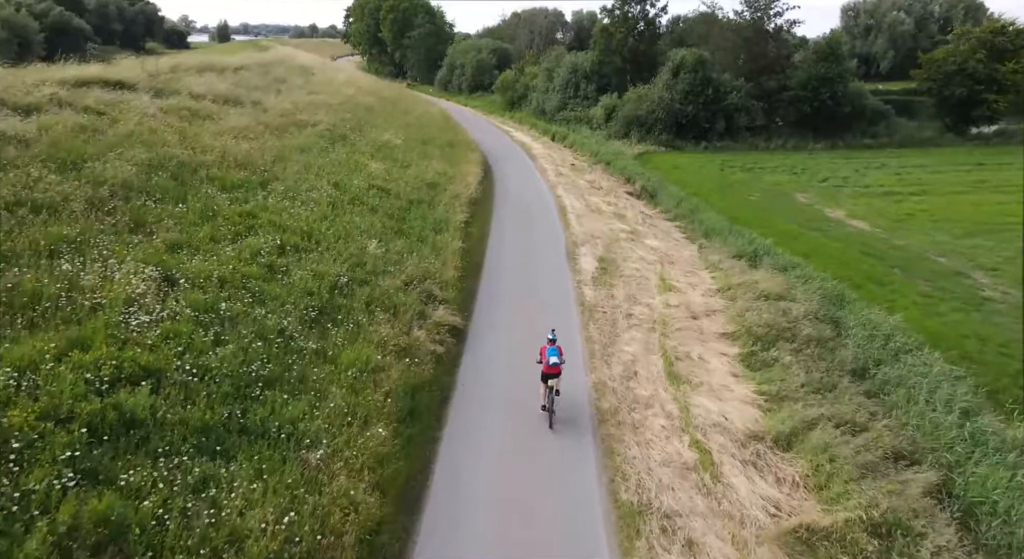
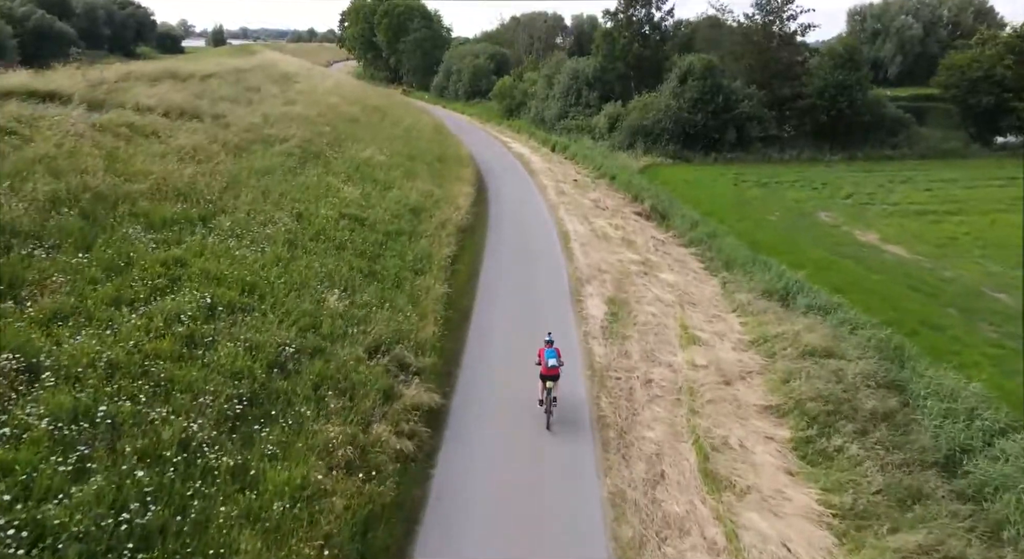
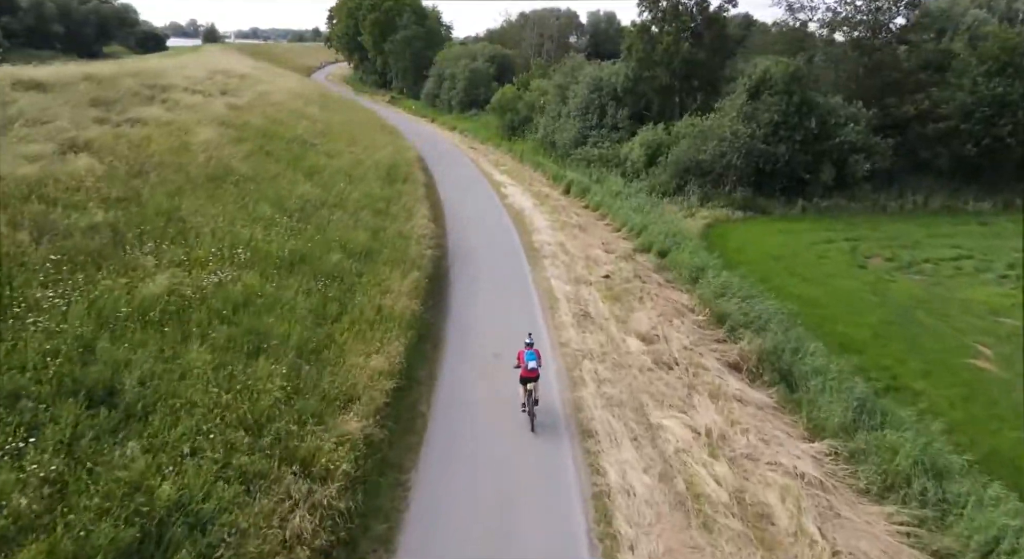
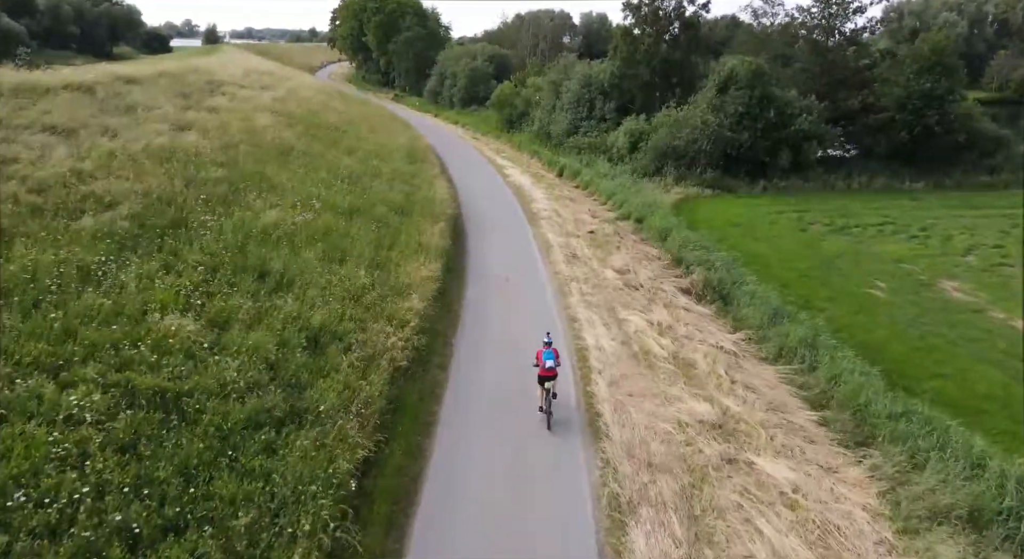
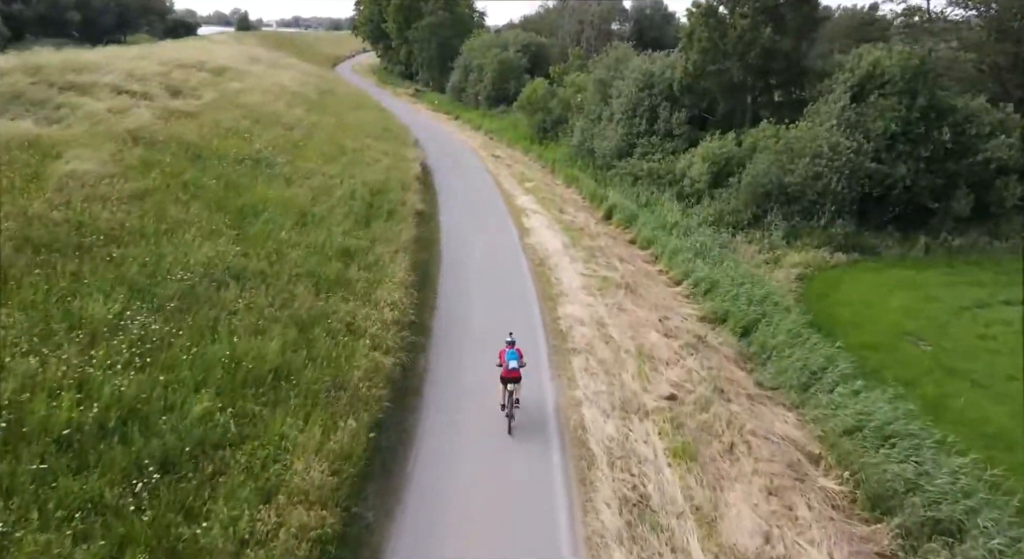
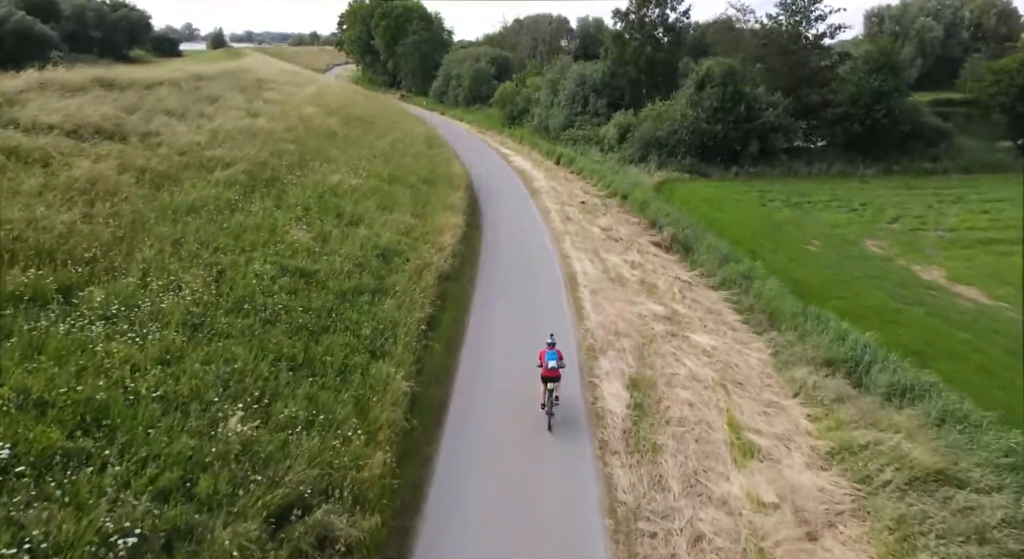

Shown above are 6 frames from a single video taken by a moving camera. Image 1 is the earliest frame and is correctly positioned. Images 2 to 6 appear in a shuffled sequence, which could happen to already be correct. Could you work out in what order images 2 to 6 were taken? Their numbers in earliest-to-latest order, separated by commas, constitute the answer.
2, 6, 4, 3, 5
